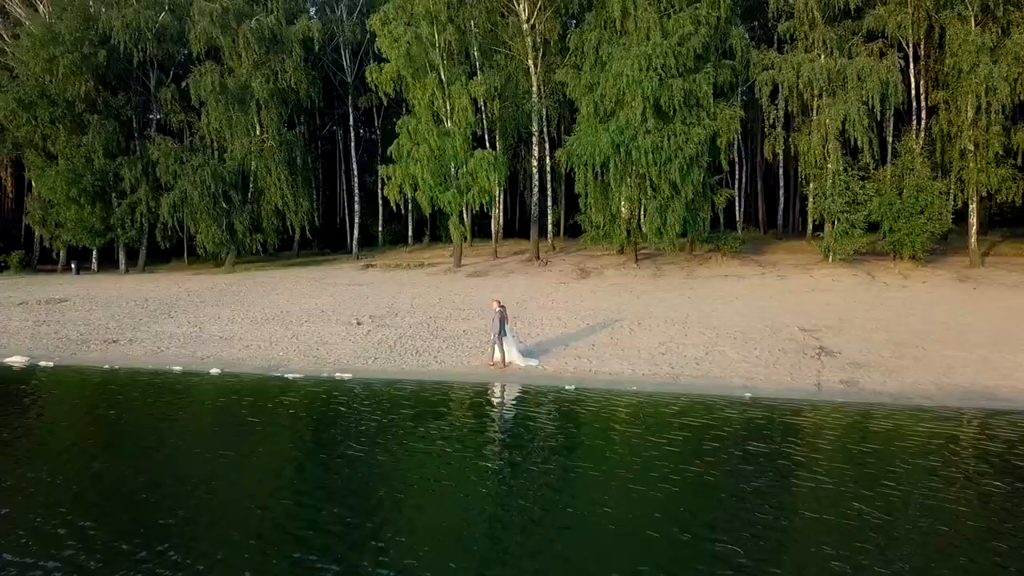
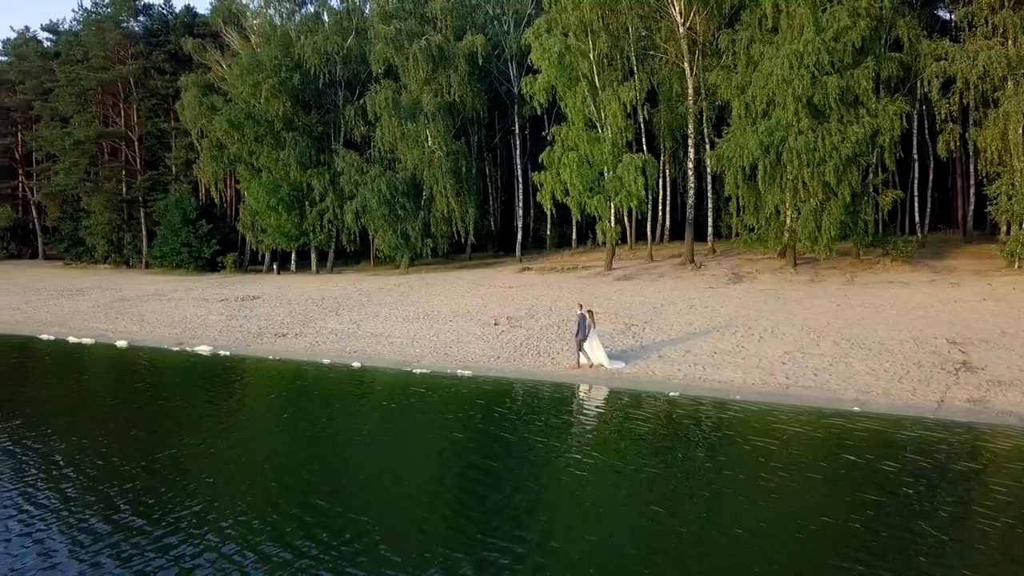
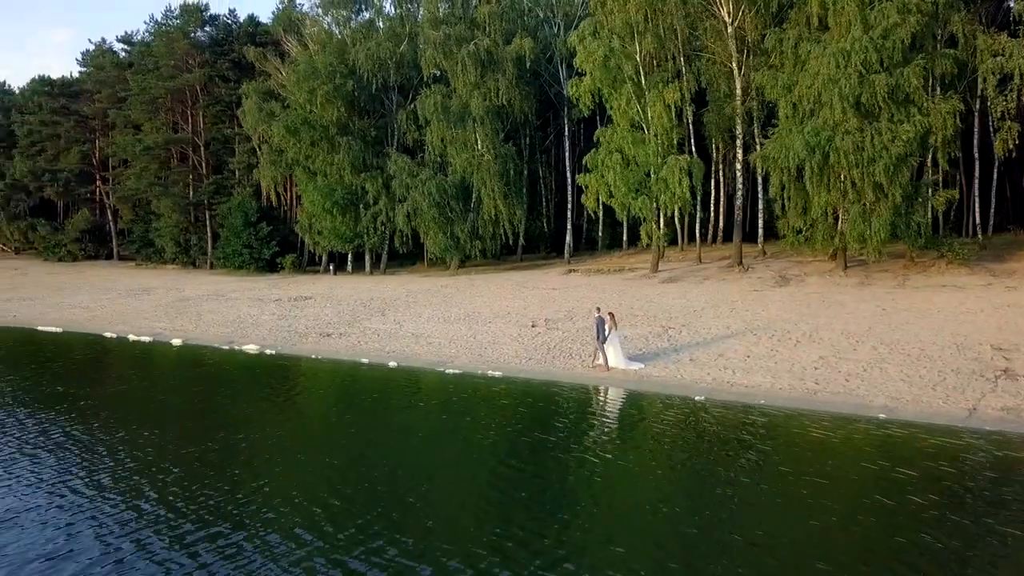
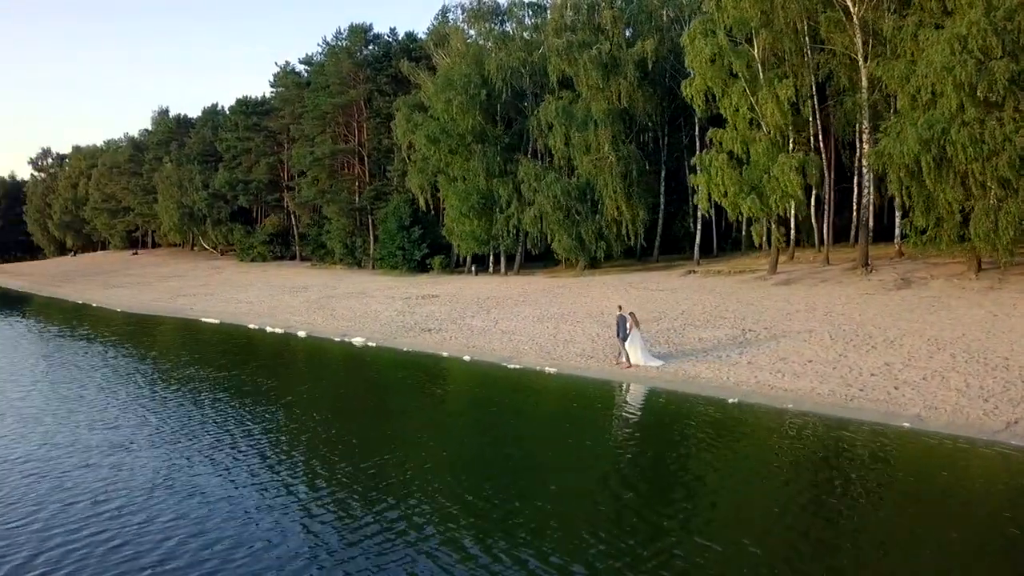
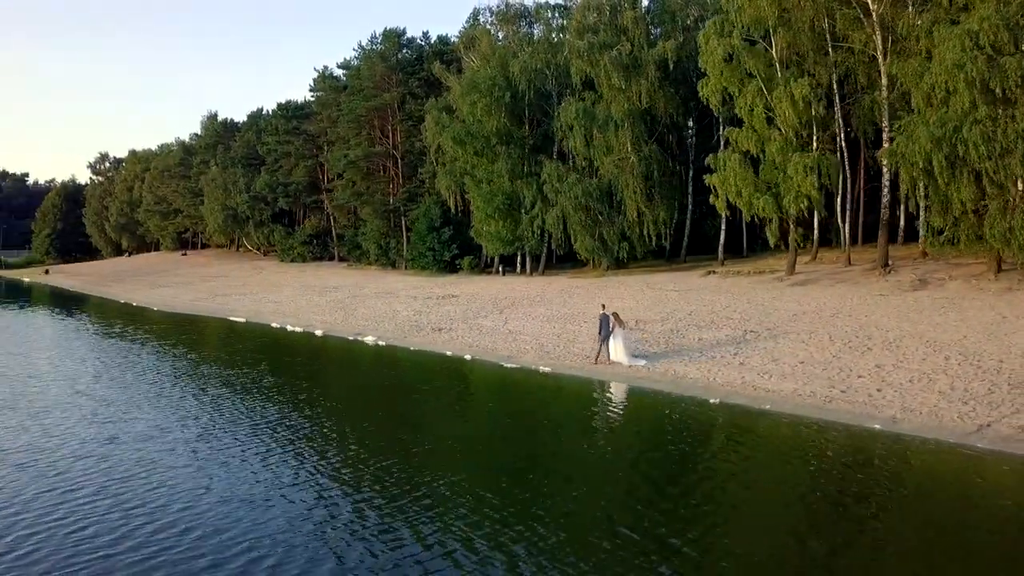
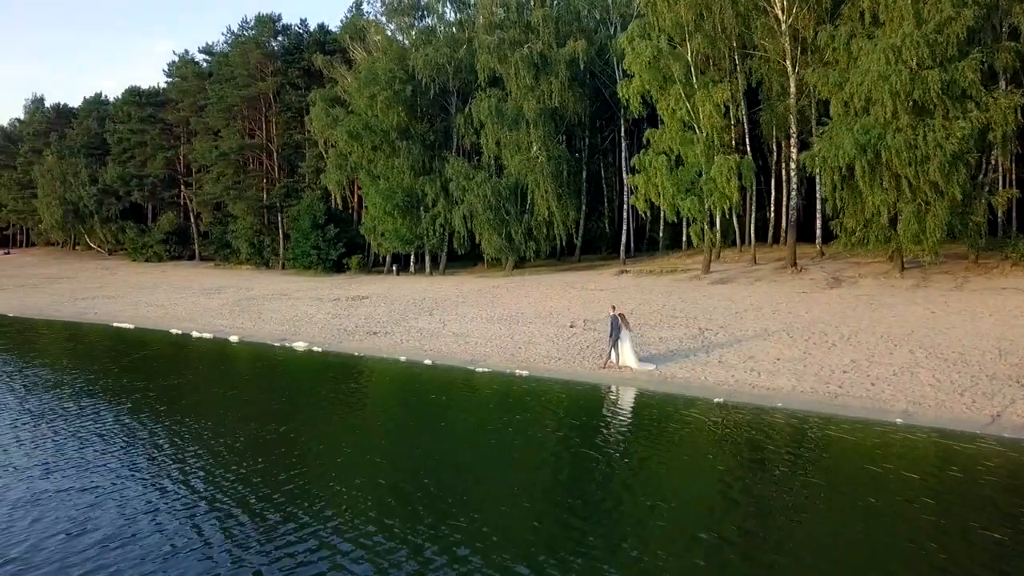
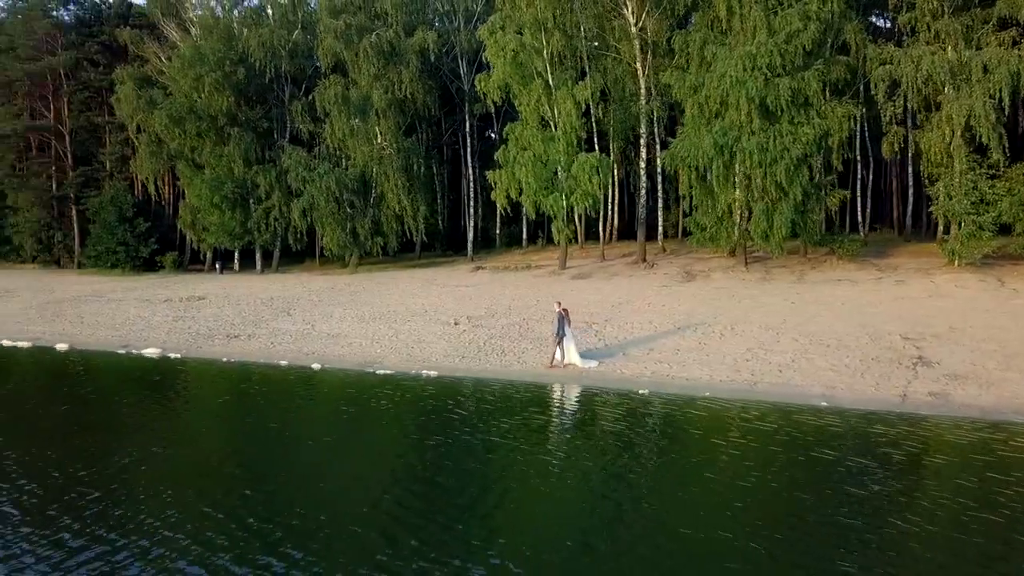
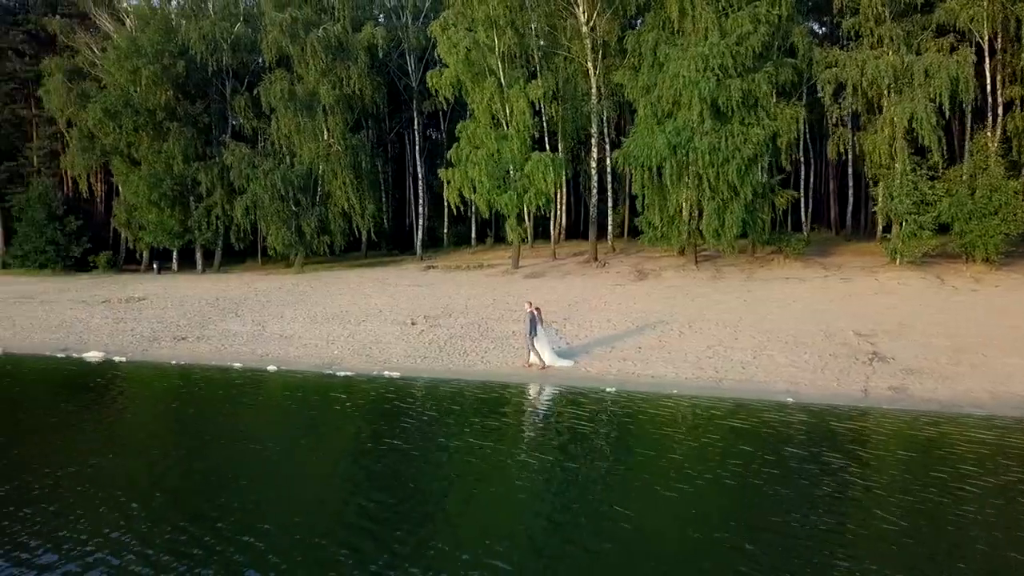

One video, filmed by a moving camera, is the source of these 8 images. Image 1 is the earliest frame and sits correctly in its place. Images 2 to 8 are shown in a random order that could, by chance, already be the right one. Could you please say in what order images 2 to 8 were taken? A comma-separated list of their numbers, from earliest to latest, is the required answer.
8, 7, 2, 3, 6, 4, 5
